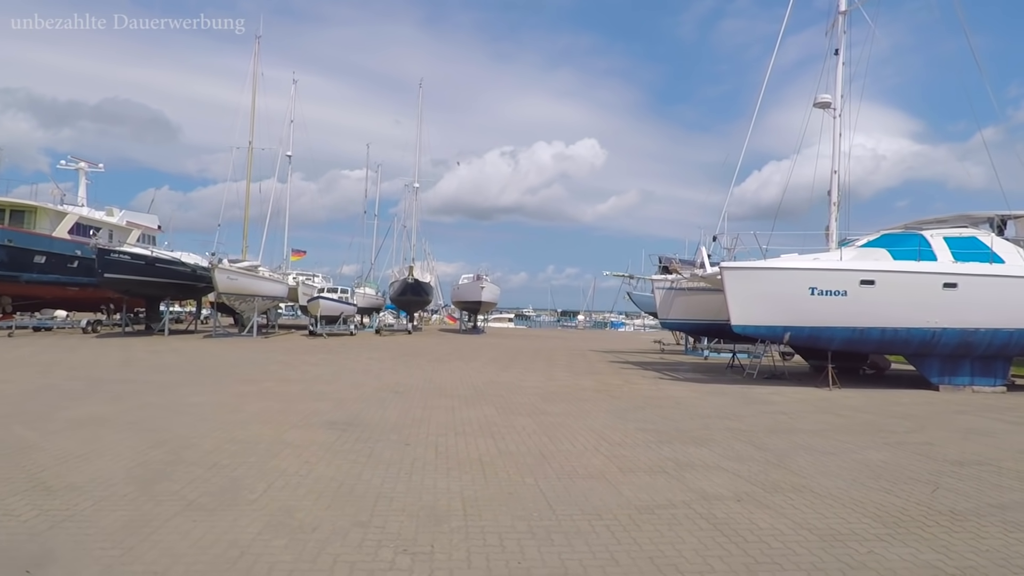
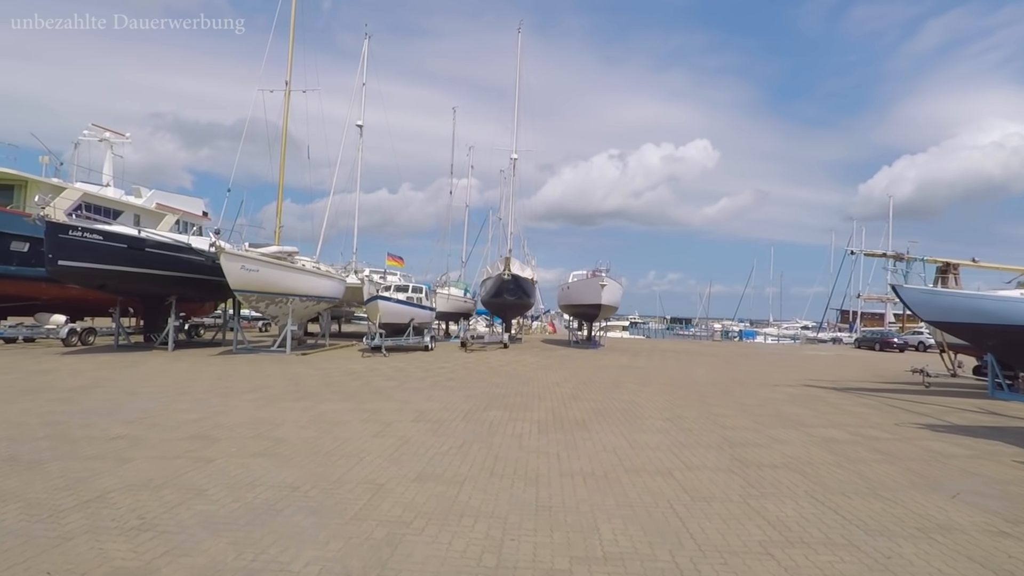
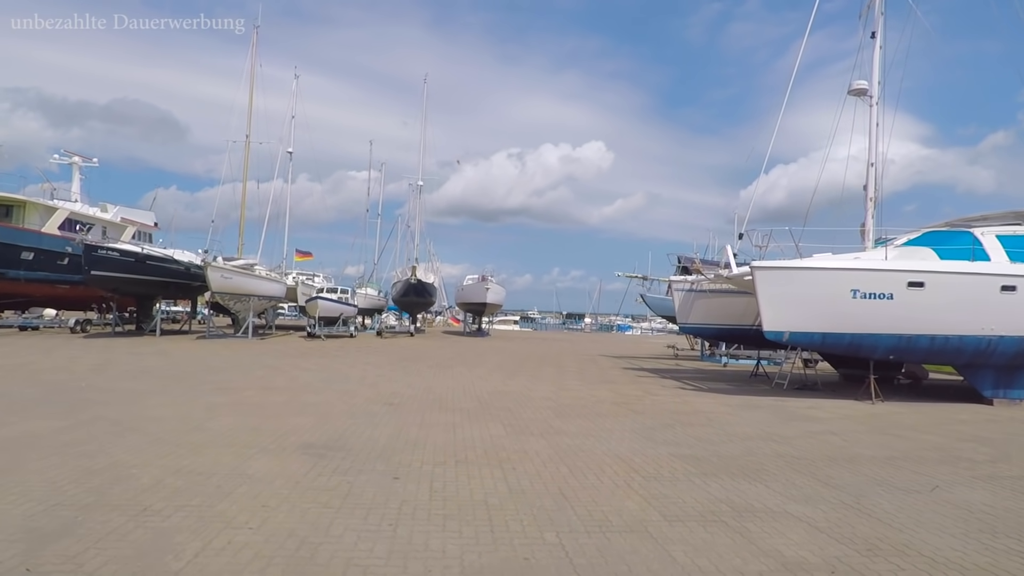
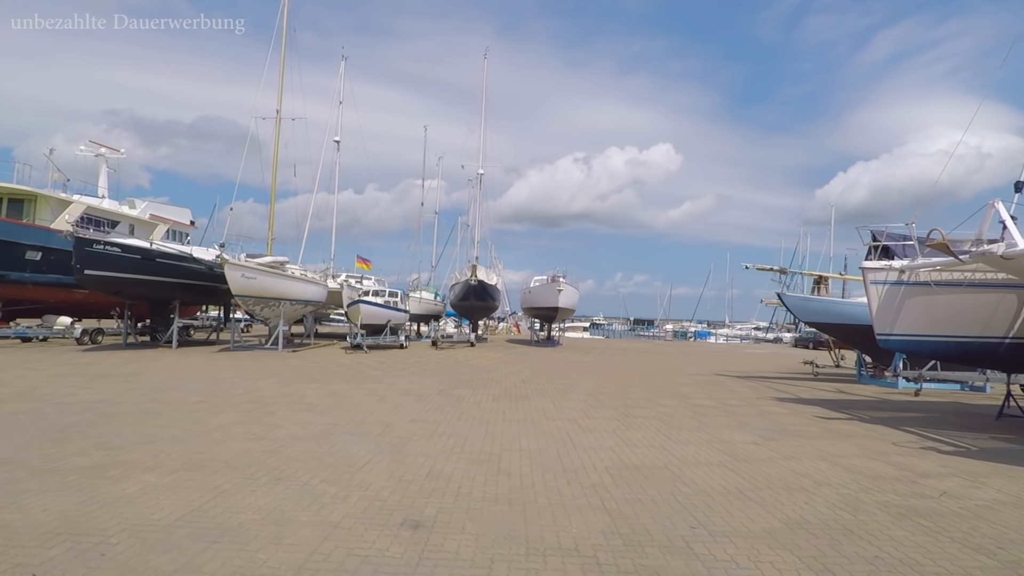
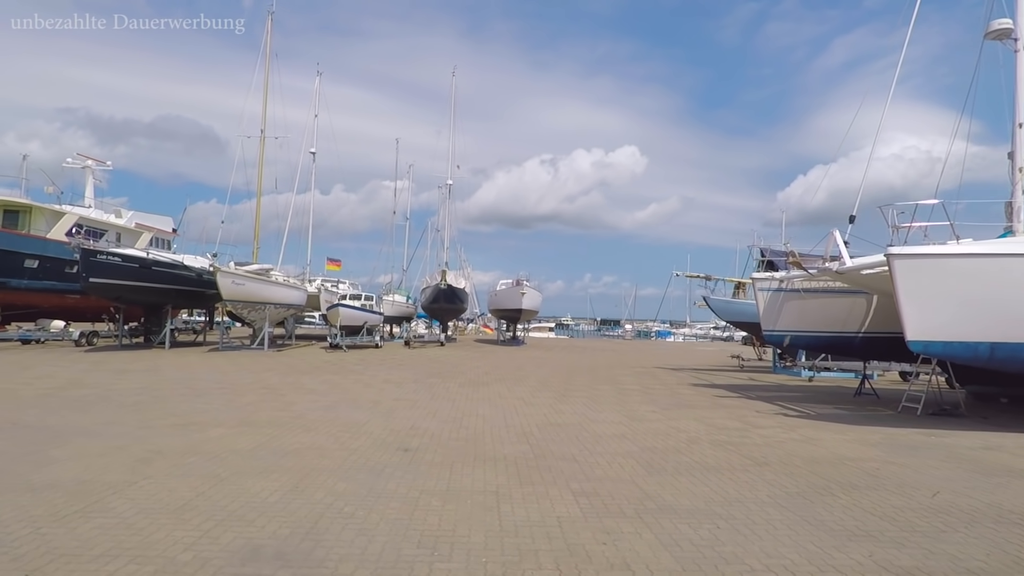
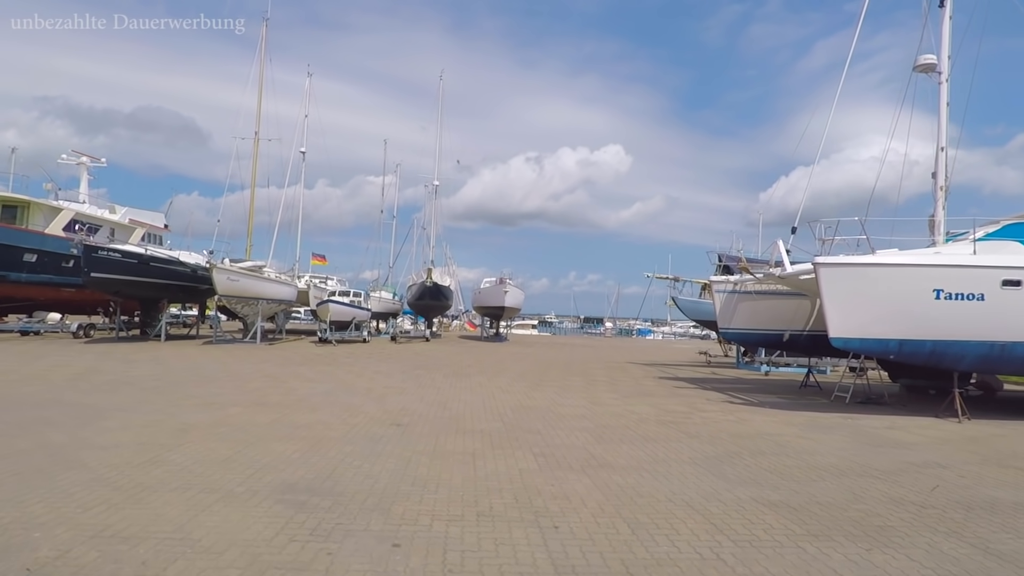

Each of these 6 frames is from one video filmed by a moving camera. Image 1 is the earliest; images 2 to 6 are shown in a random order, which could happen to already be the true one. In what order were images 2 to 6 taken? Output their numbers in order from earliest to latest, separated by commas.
3, 6, 5, 4, 2
